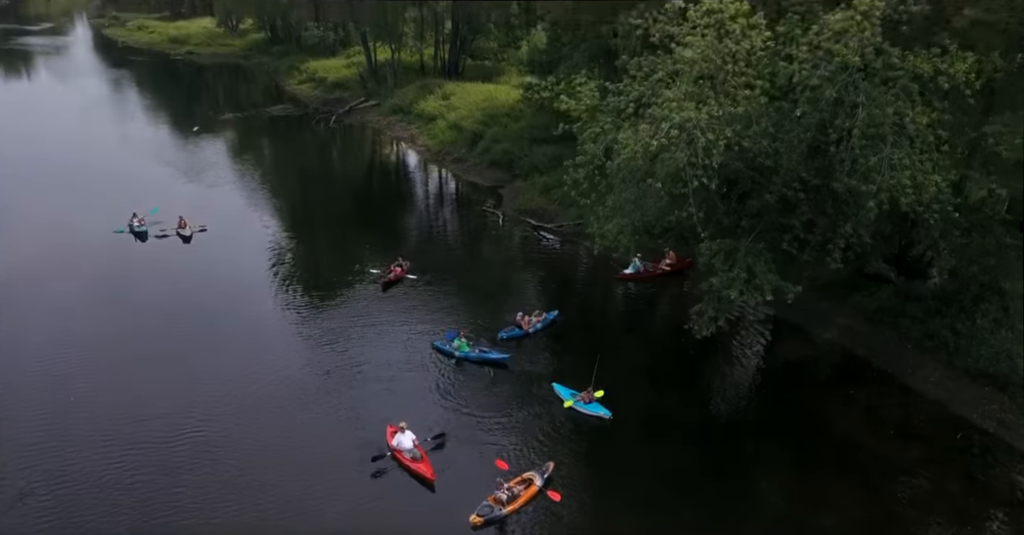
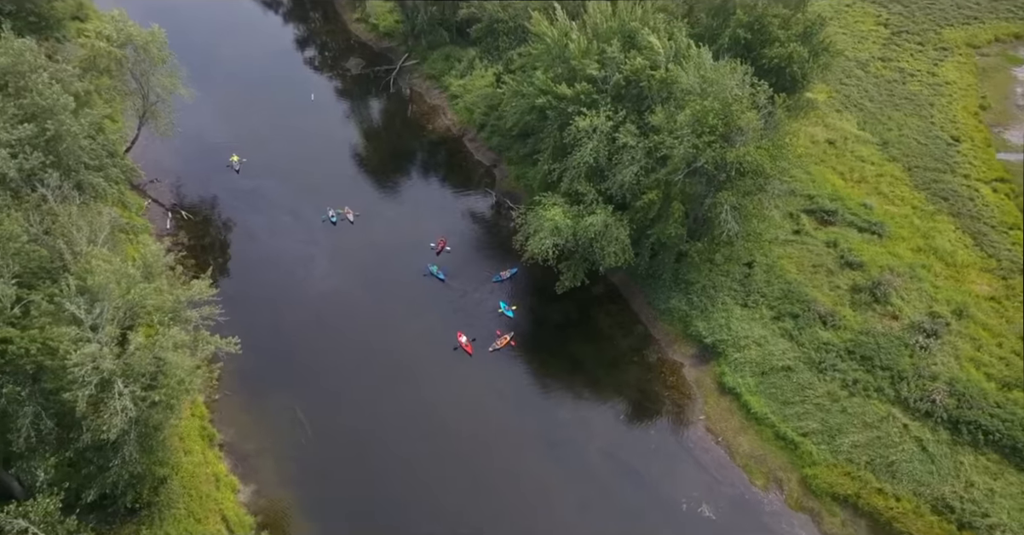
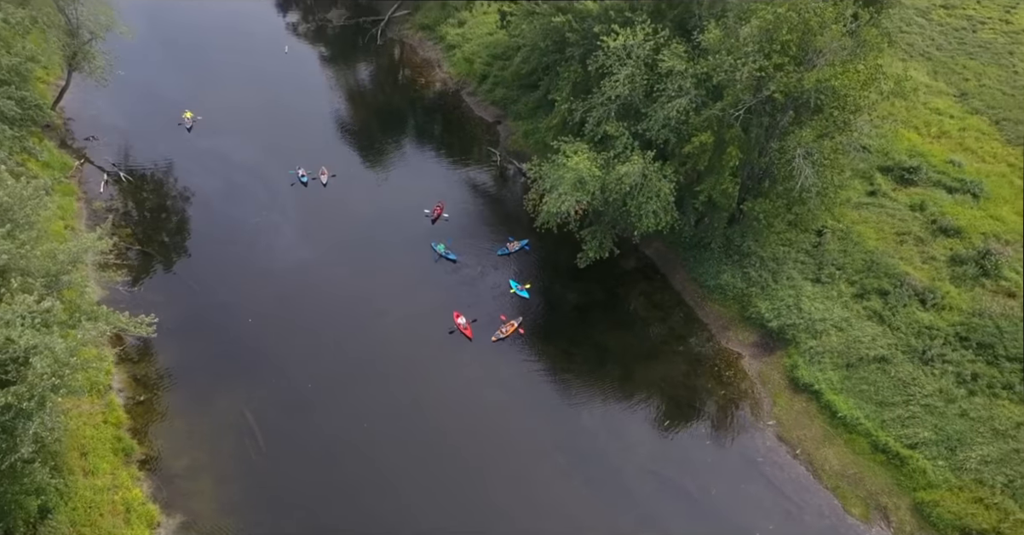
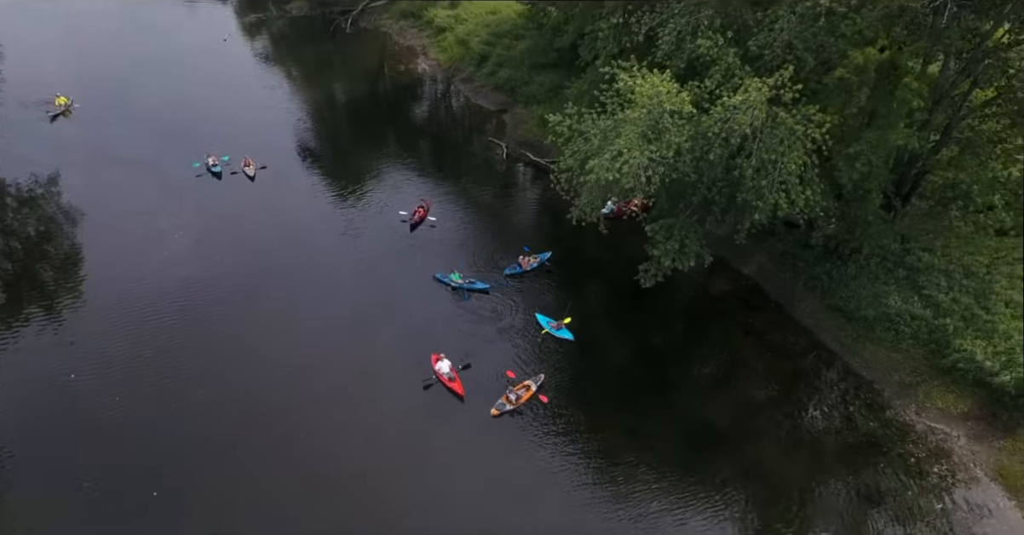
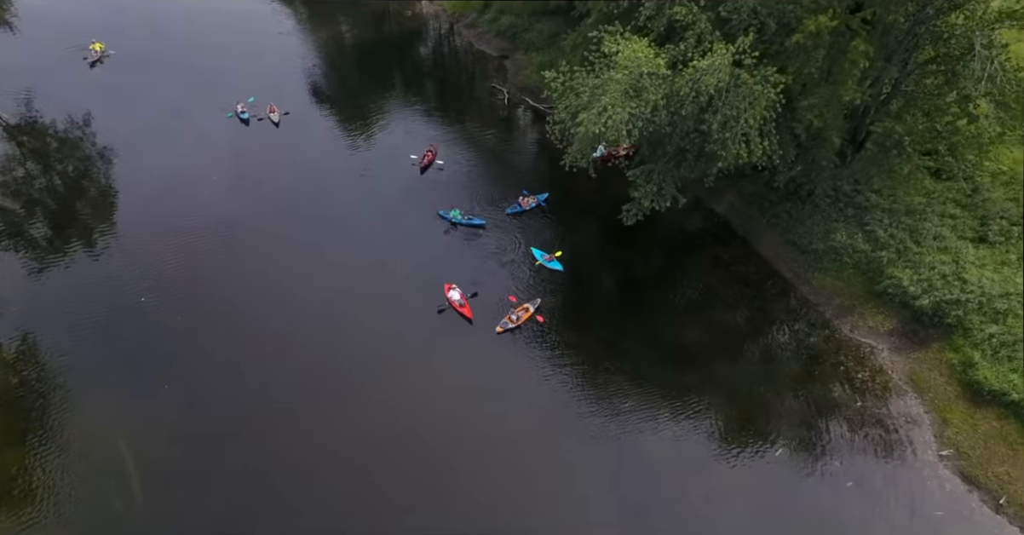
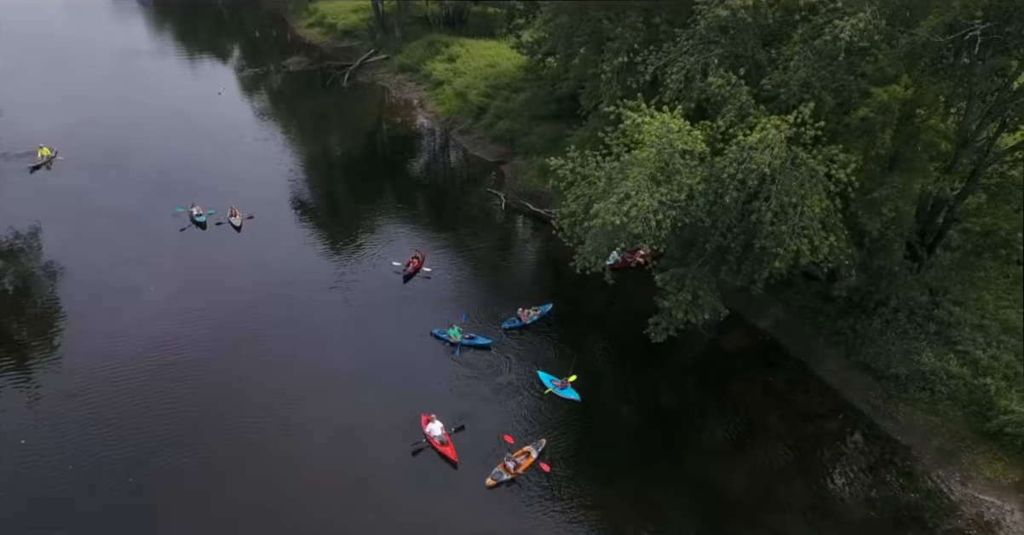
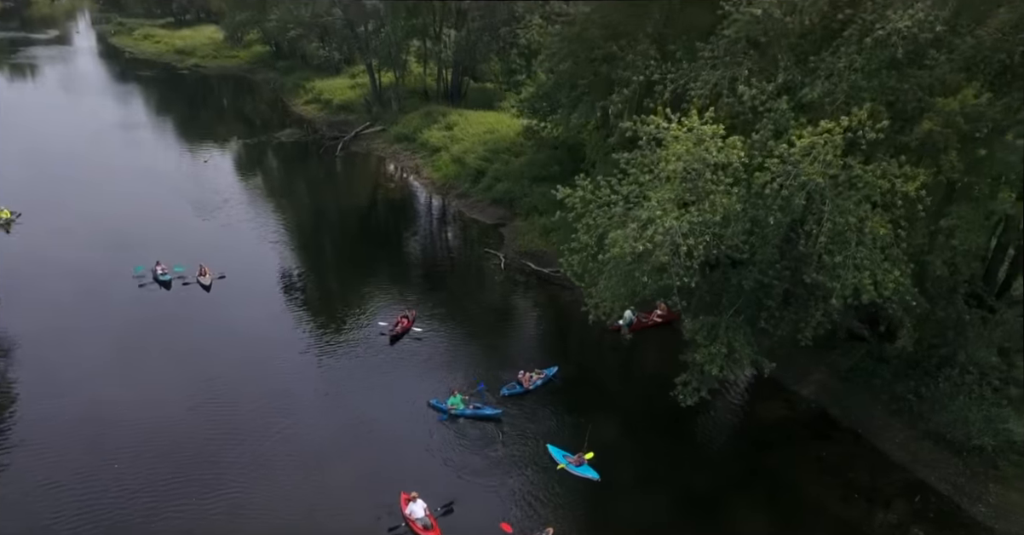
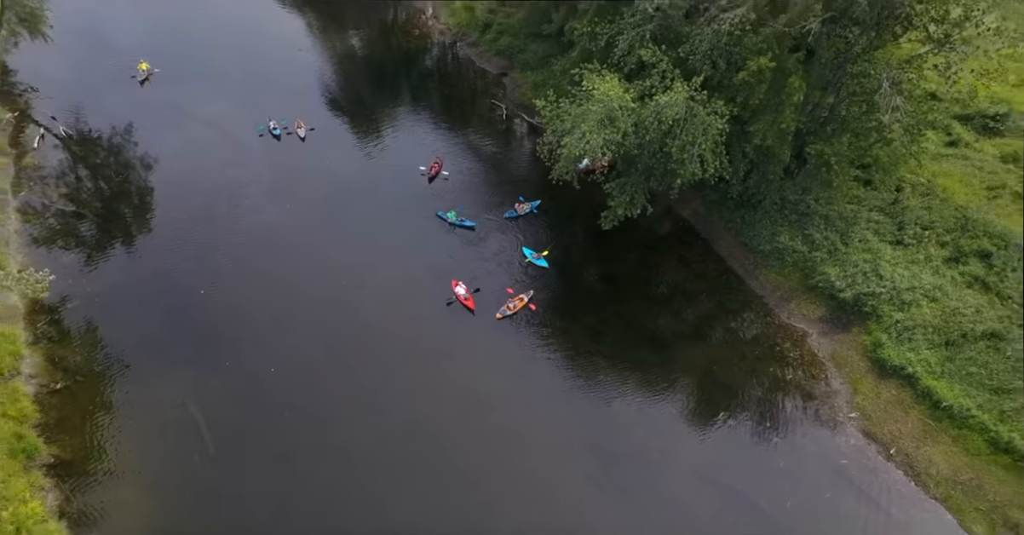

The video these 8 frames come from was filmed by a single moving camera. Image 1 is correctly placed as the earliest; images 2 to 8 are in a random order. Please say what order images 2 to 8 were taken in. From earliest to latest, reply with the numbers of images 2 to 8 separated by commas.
7, 6, 4, 5, 8, 3, 2
